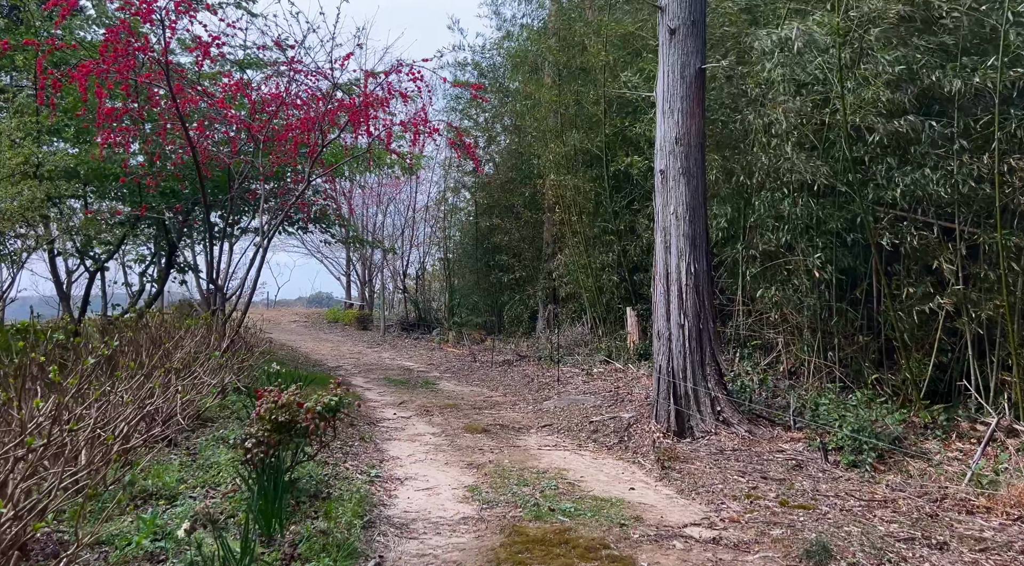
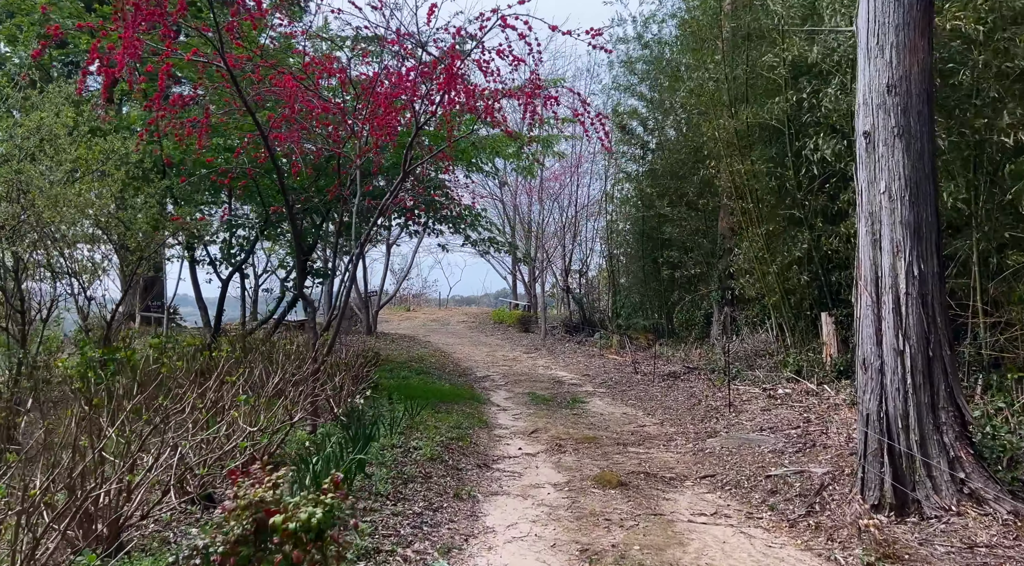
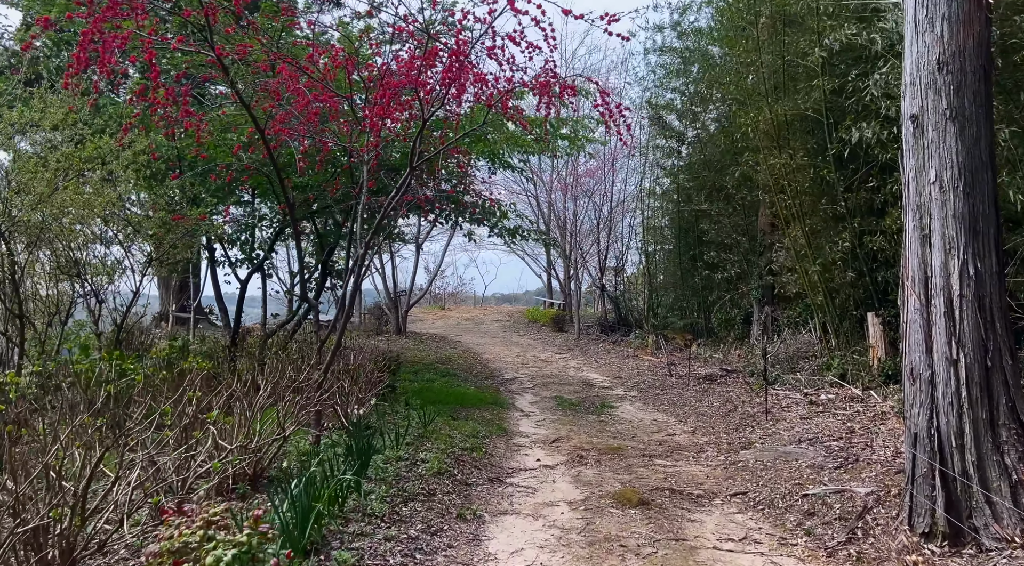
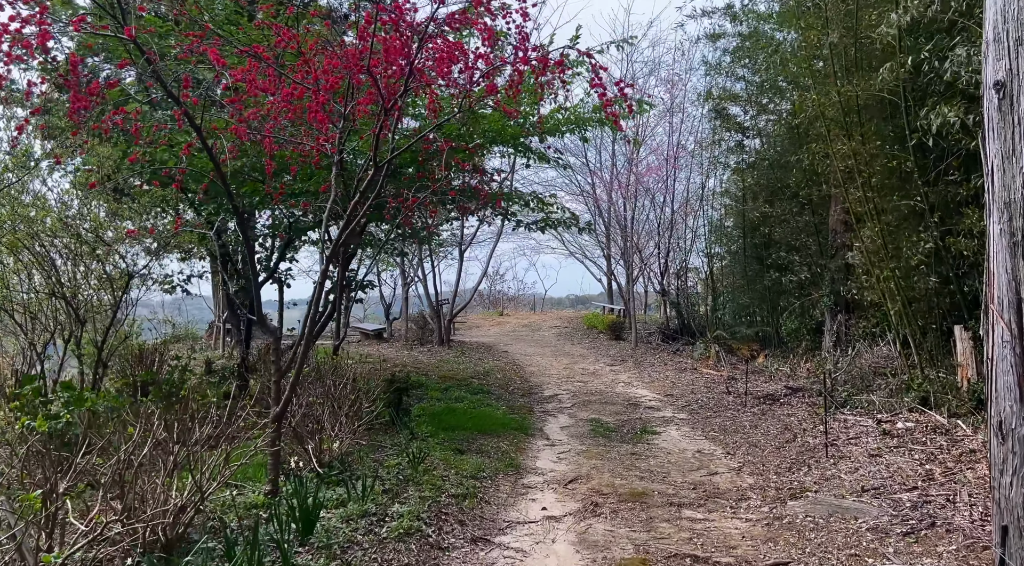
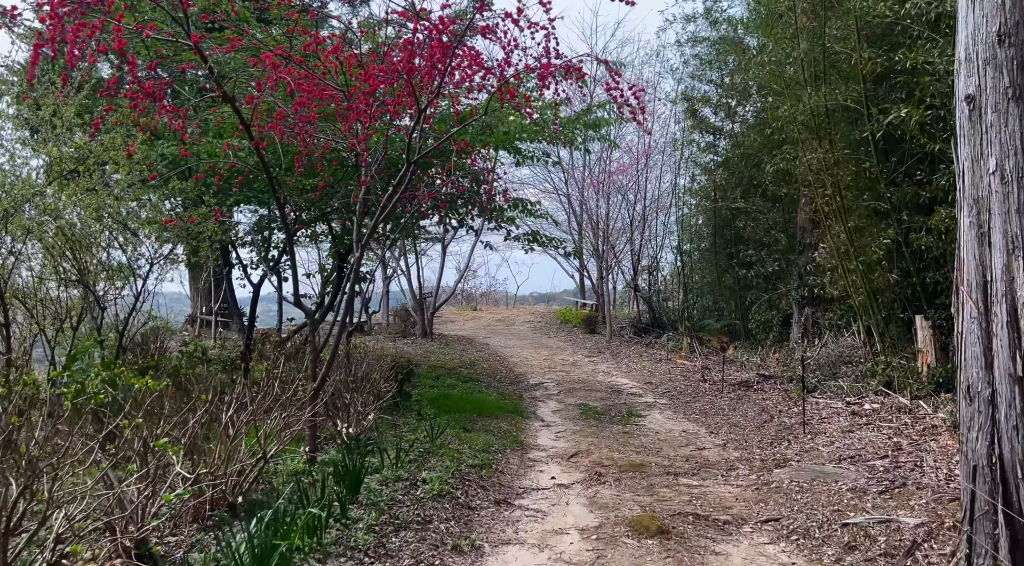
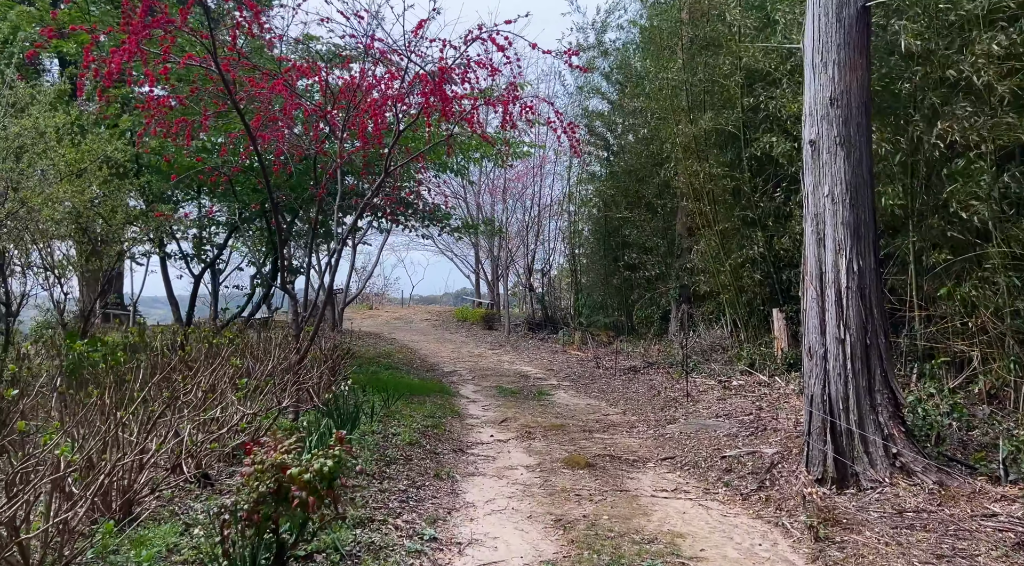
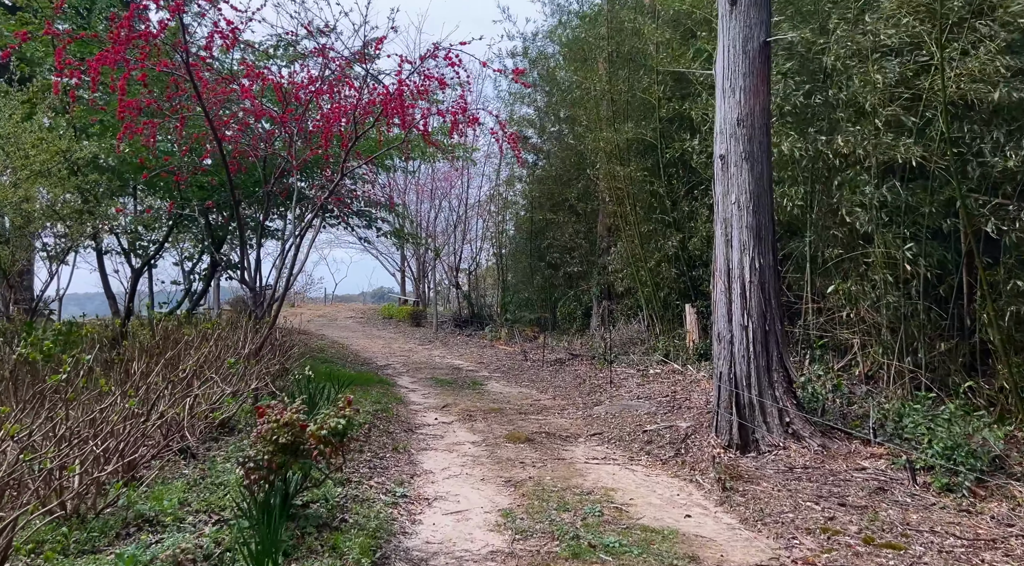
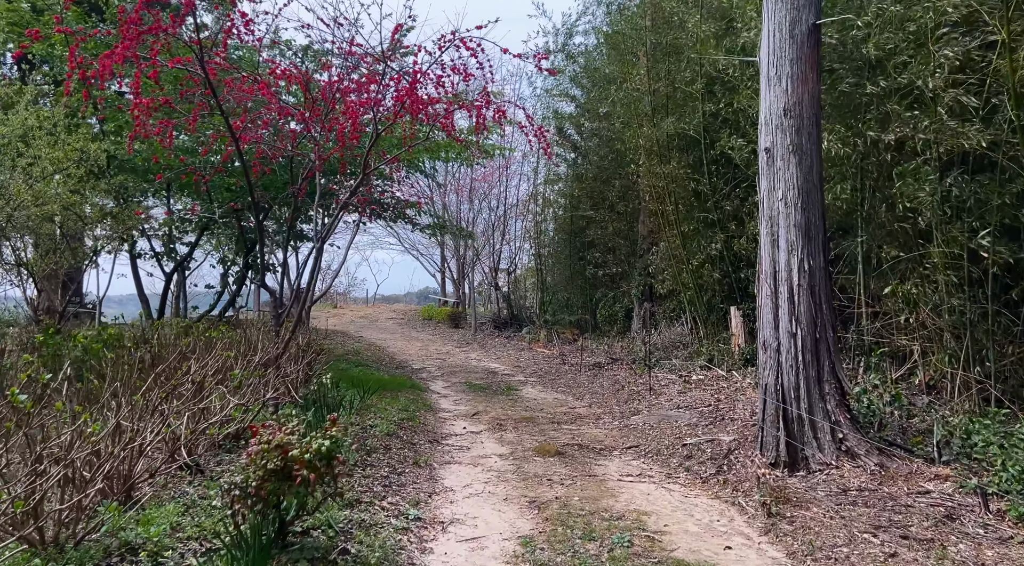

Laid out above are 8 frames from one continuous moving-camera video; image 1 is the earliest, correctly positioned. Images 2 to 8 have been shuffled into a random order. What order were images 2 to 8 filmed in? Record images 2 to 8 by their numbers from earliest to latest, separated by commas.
7, 8, 6, 2, 3, 5, 4
